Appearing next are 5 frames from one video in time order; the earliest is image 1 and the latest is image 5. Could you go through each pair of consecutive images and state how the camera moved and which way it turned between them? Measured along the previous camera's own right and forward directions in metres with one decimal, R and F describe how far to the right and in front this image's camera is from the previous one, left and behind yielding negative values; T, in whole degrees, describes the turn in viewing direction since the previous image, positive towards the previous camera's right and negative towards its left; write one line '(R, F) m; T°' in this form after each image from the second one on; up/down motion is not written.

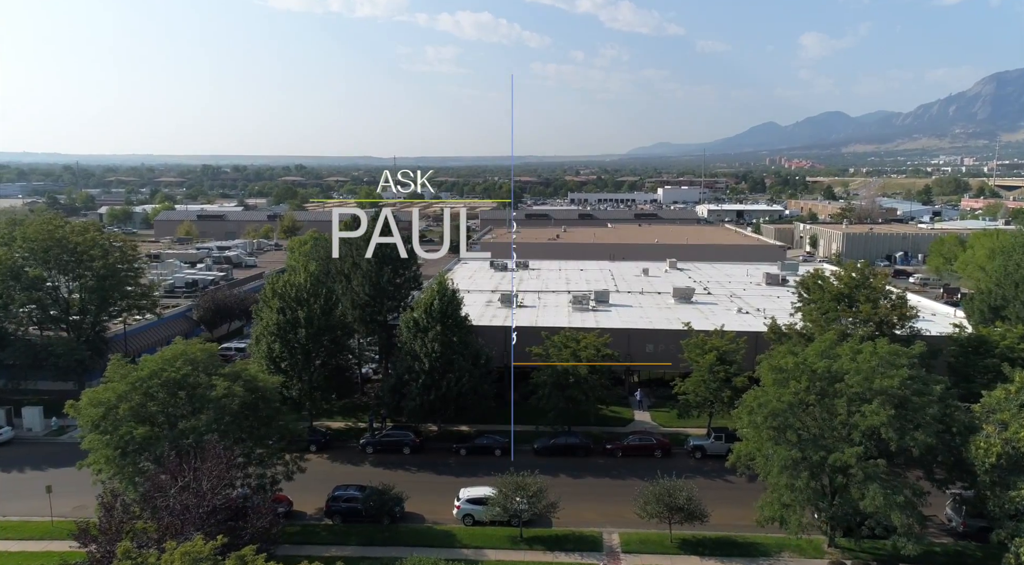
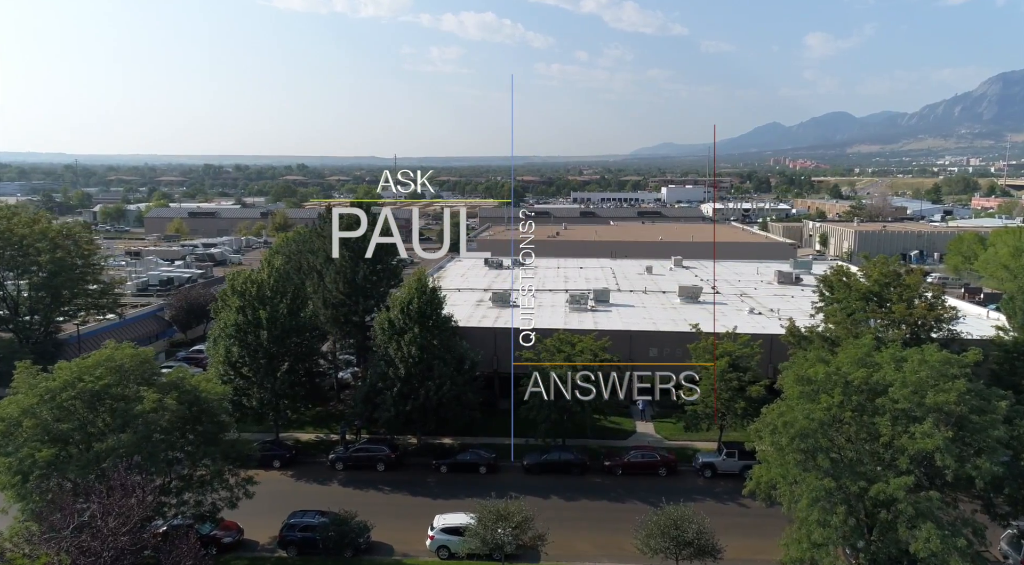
(+0.6, +2.6) m; 0°
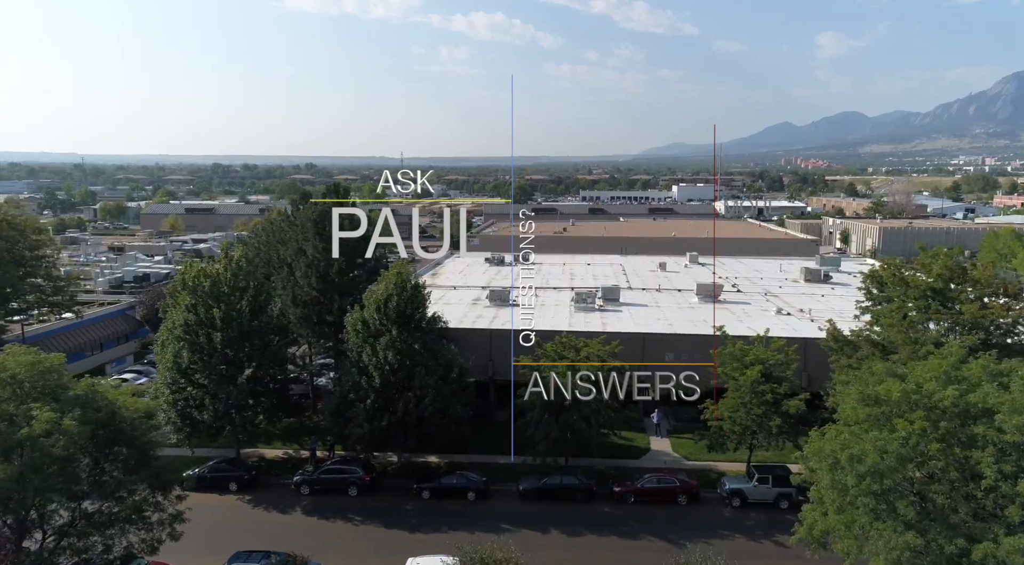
(+0.4, +3.1) m; -1°
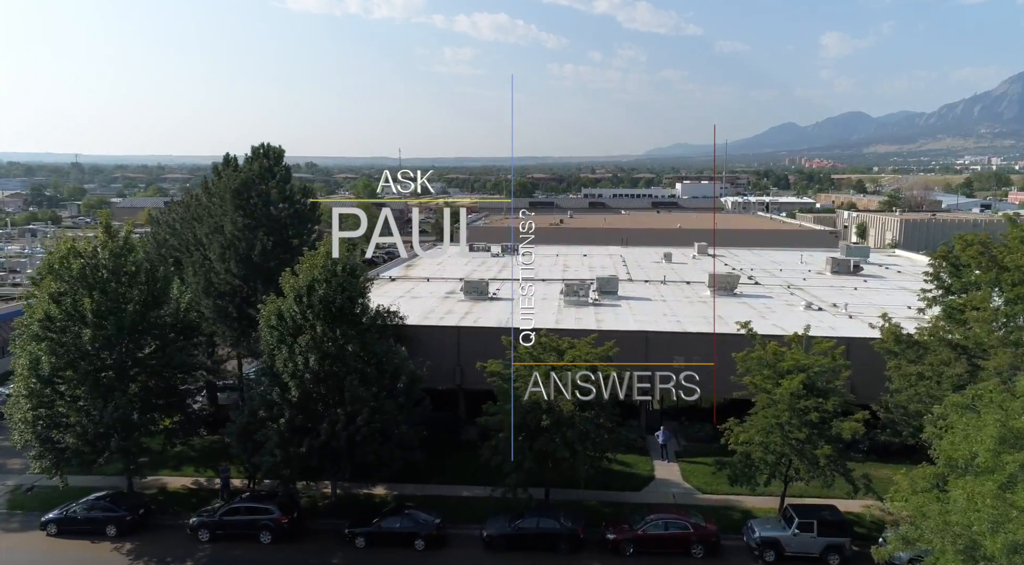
(+0.9, +4.4) m; 0°
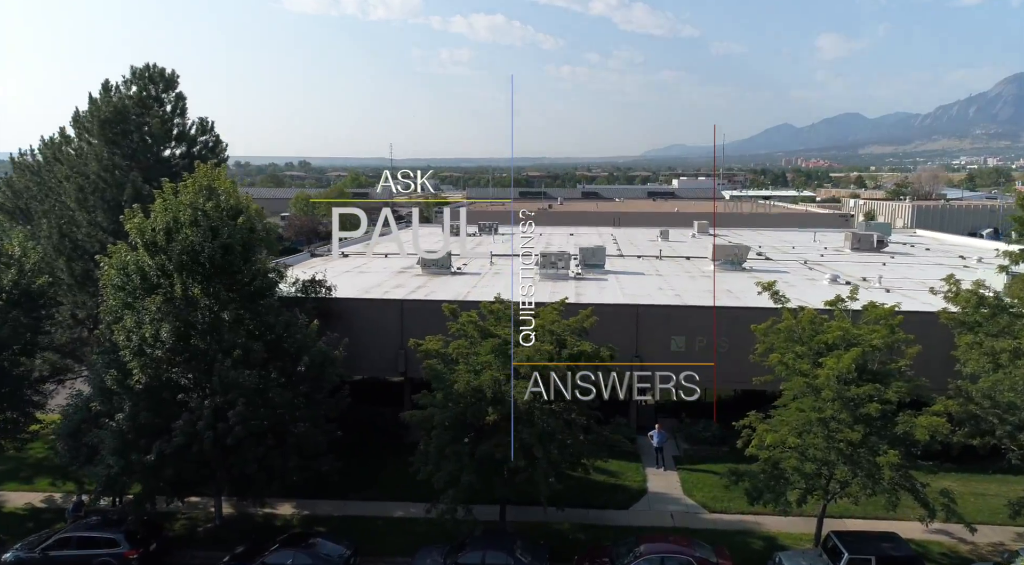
(+1.0, +3.9) m; 0°
